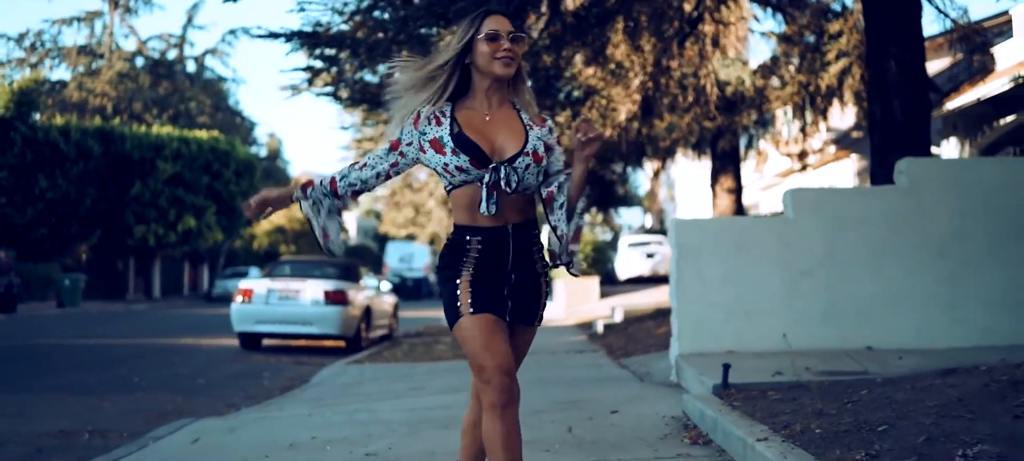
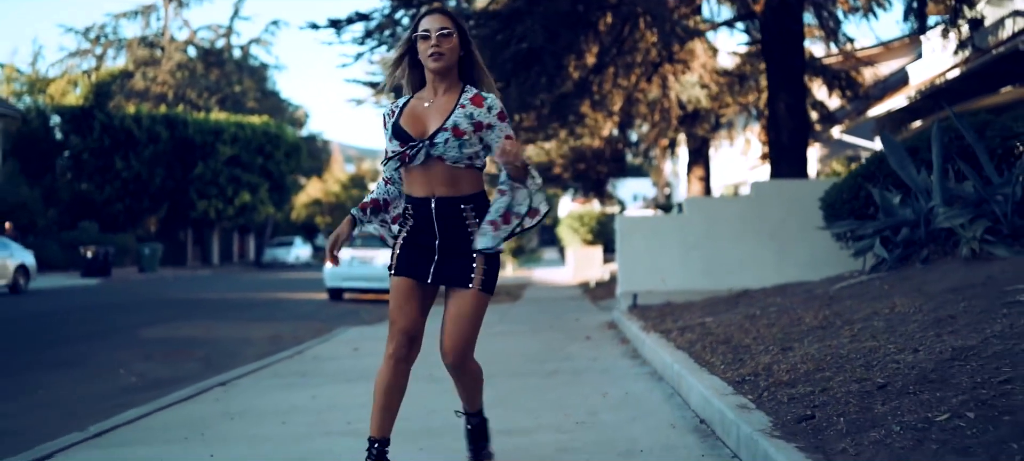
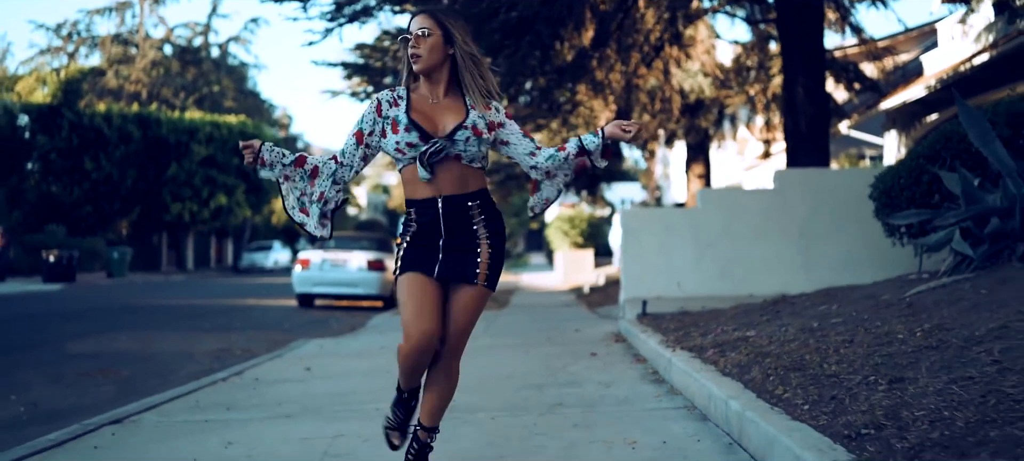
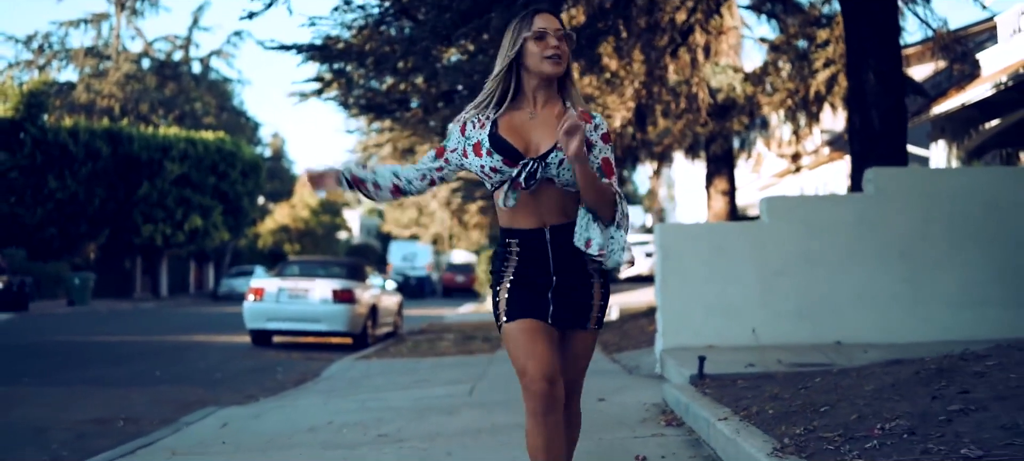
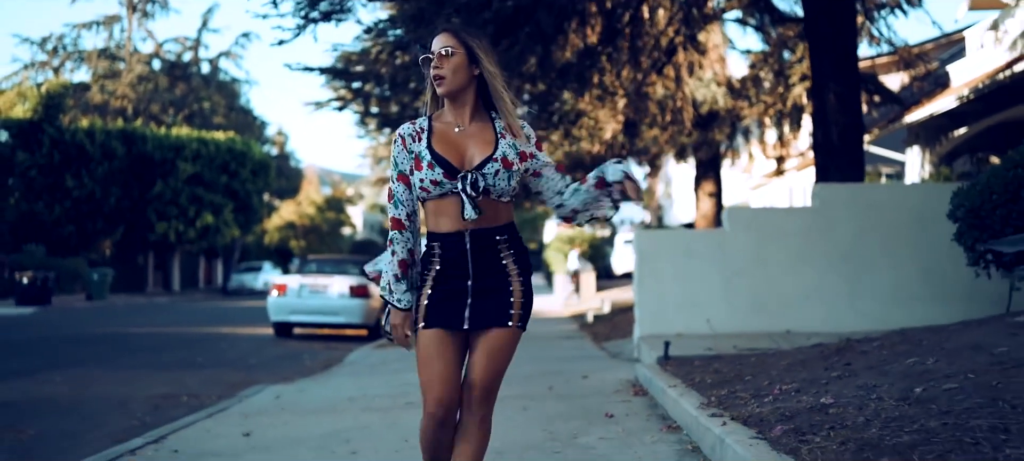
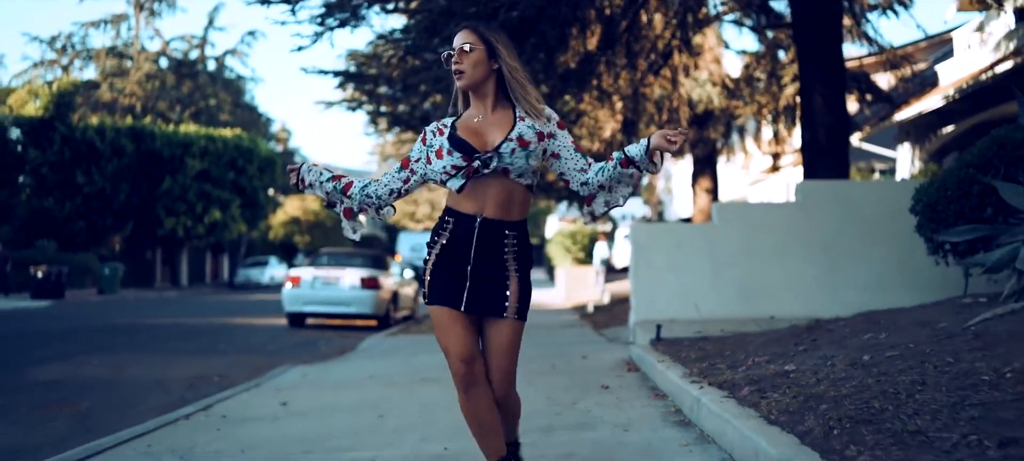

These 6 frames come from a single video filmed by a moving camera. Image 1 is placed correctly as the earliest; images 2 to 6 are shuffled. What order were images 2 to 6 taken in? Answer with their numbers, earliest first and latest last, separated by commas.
4, 5, 6, 3, 2
